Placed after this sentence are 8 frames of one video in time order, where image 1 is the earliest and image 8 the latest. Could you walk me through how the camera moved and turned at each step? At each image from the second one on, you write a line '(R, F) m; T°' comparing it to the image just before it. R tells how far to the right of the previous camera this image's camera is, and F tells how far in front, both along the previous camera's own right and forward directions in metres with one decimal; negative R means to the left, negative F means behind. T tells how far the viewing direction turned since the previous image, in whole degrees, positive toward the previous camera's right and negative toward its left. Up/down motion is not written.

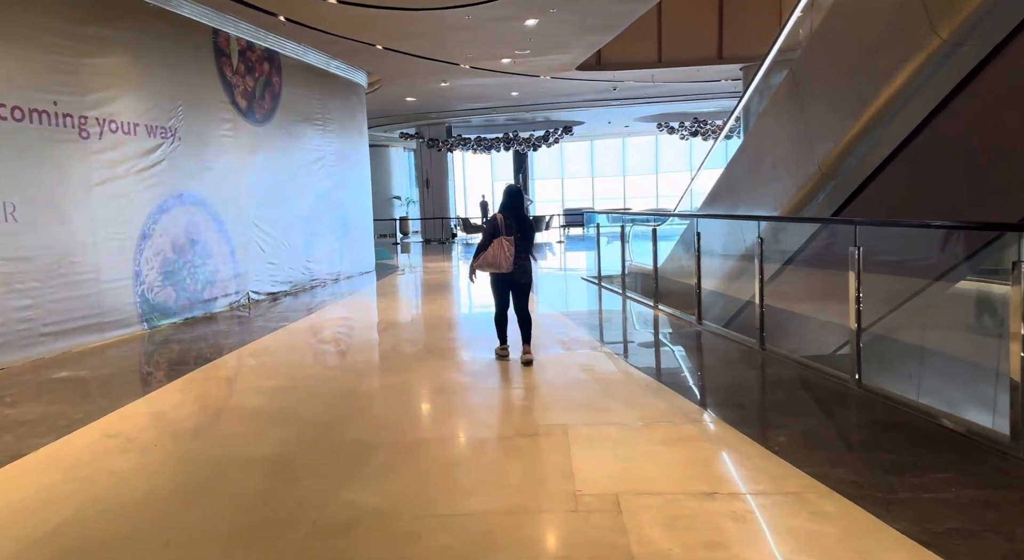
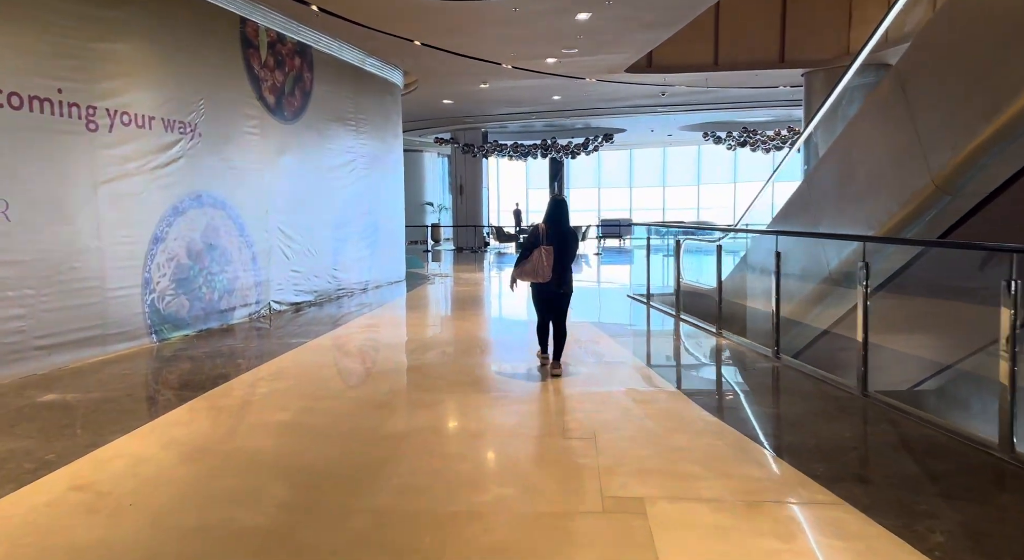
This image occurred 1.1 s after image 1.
(-0.2, +0.8) m; -2°
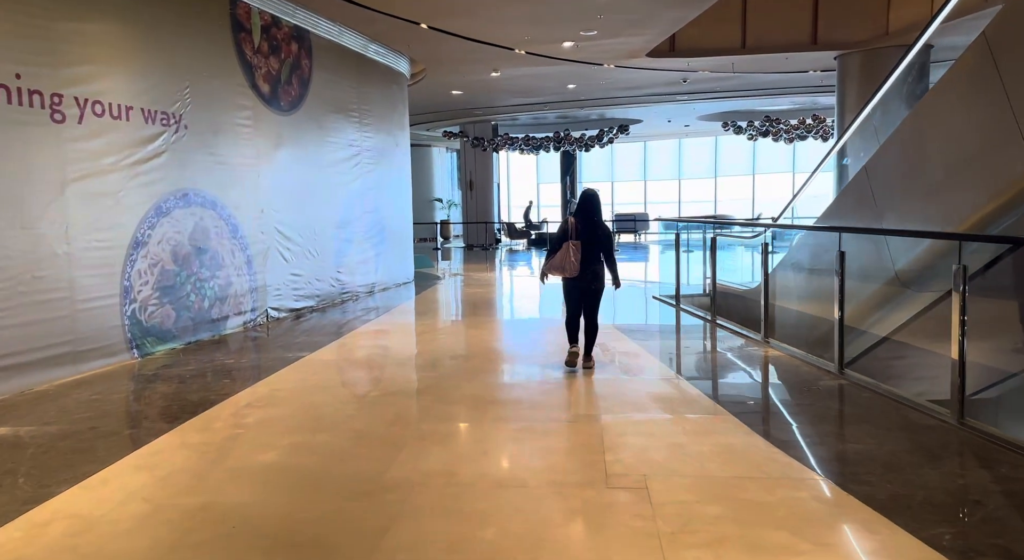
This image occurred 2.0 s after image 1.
(-0.1, +0.7) m; -1°
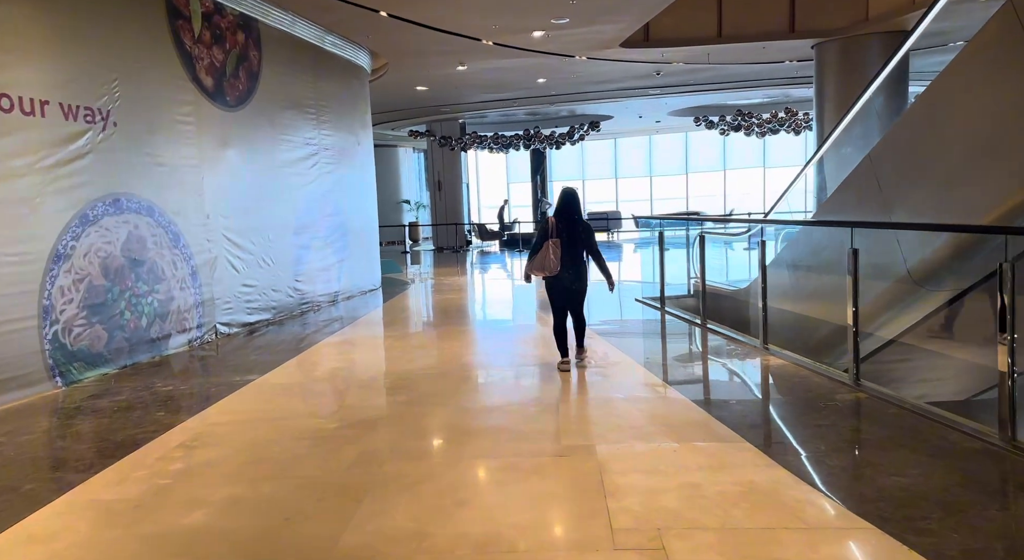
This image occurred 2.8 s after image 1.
(0.0, +0.6) m; +2°
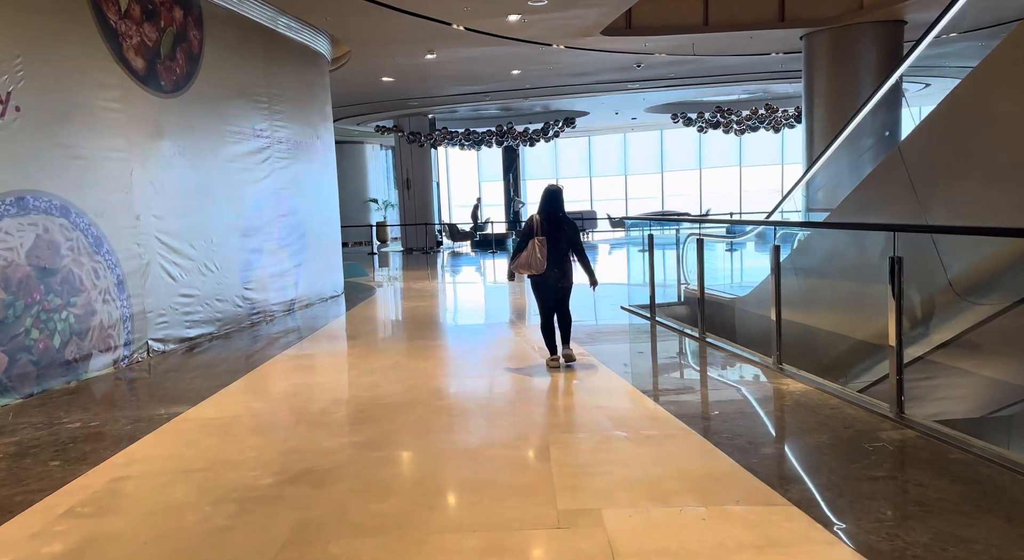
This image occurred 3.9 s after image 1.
(0.0, +0.8) m; +2°
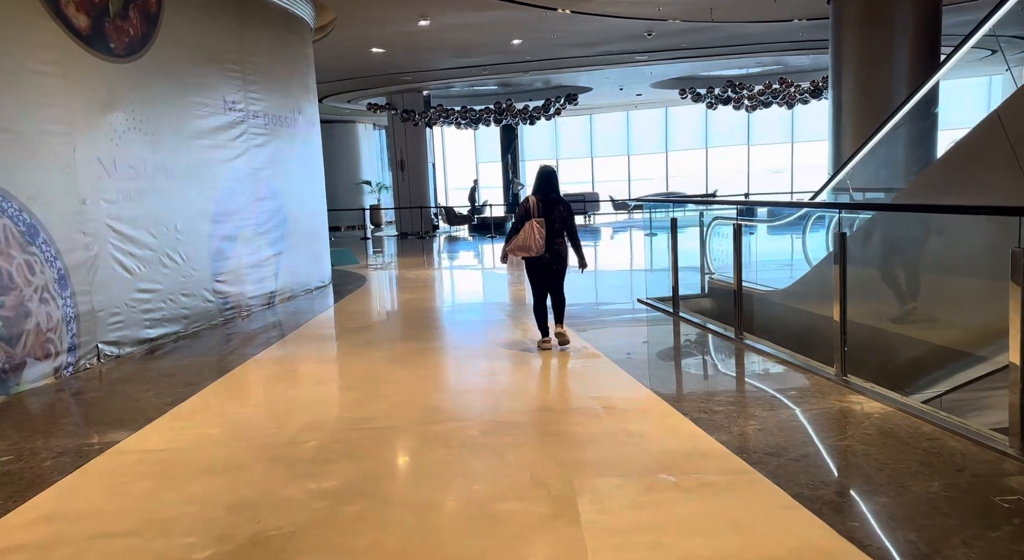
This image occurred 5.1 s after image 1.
(-0.1, +0.8) m; 0°
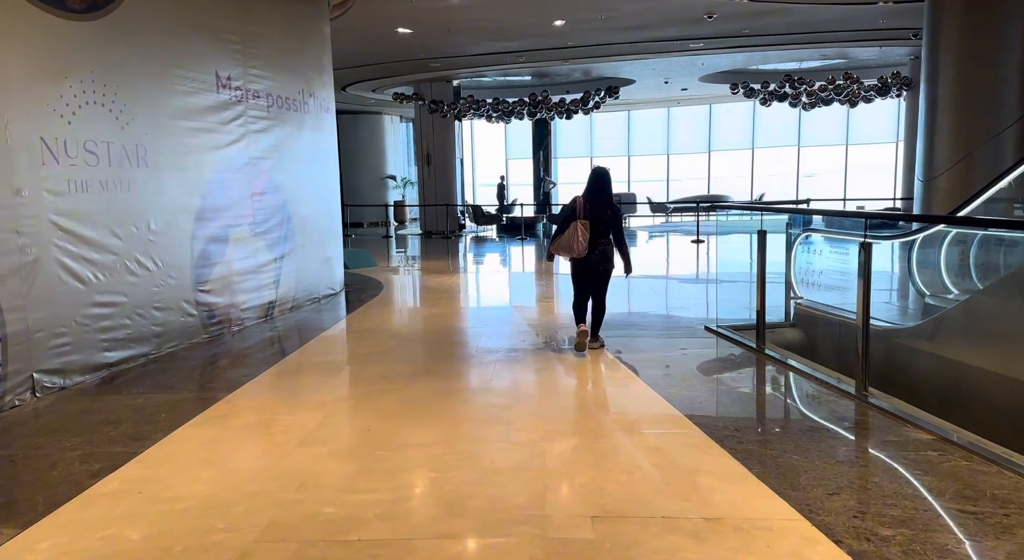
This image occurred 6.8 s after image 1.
(-0.1, +1.2) m; -2°
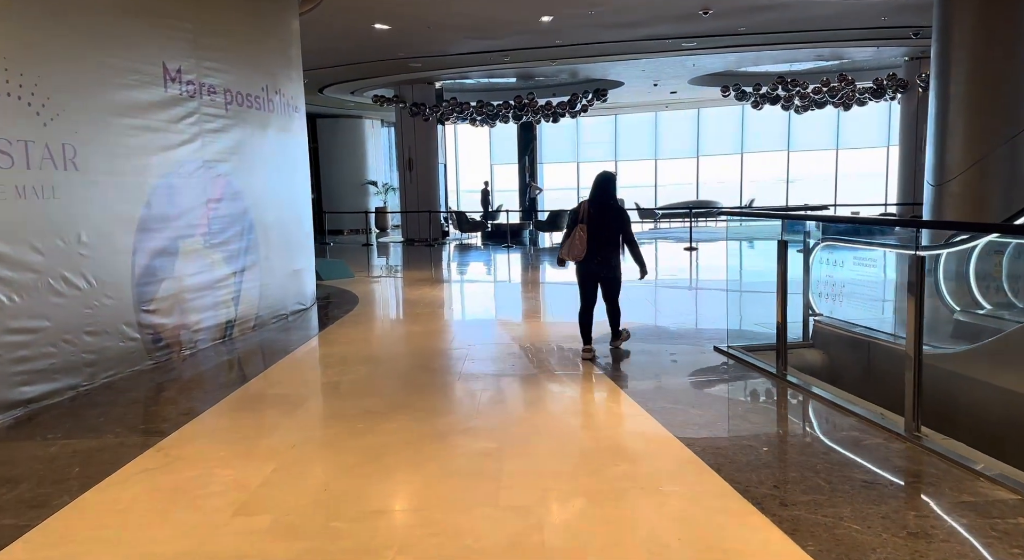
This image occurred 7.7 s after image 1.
(0.0, +0.6) m; +1°
